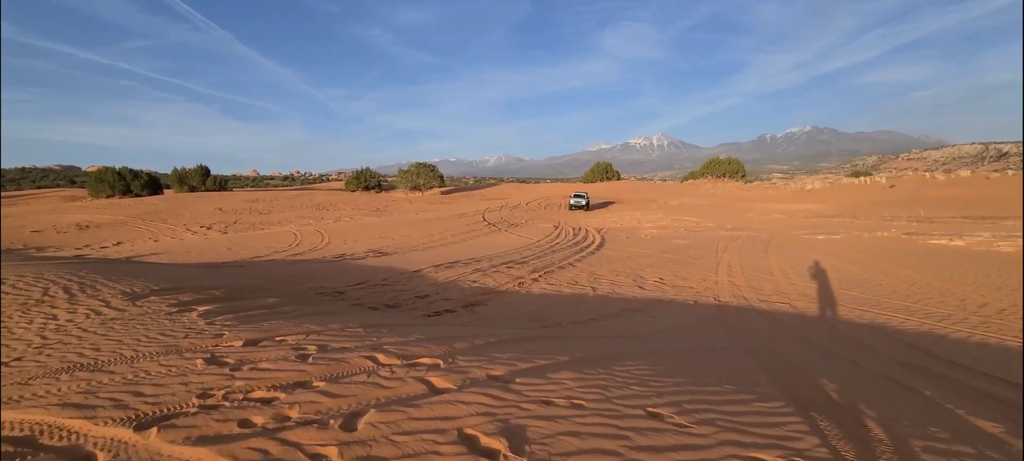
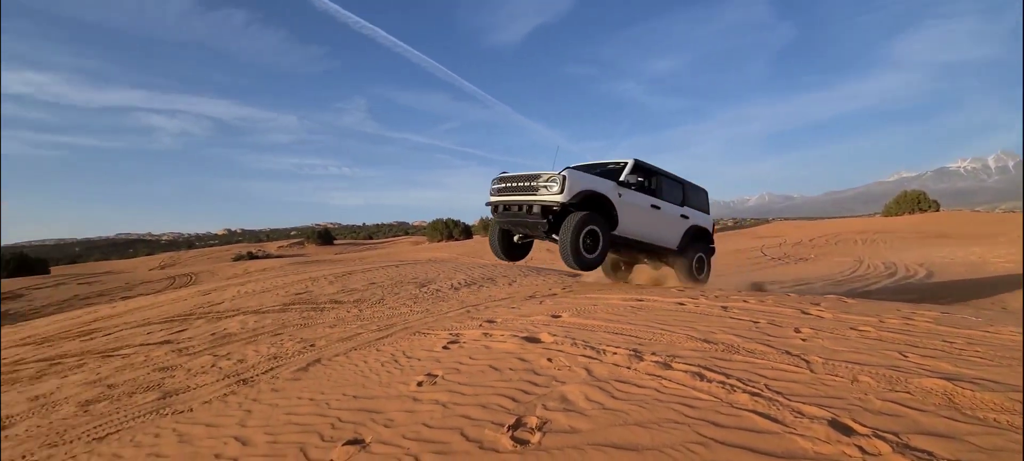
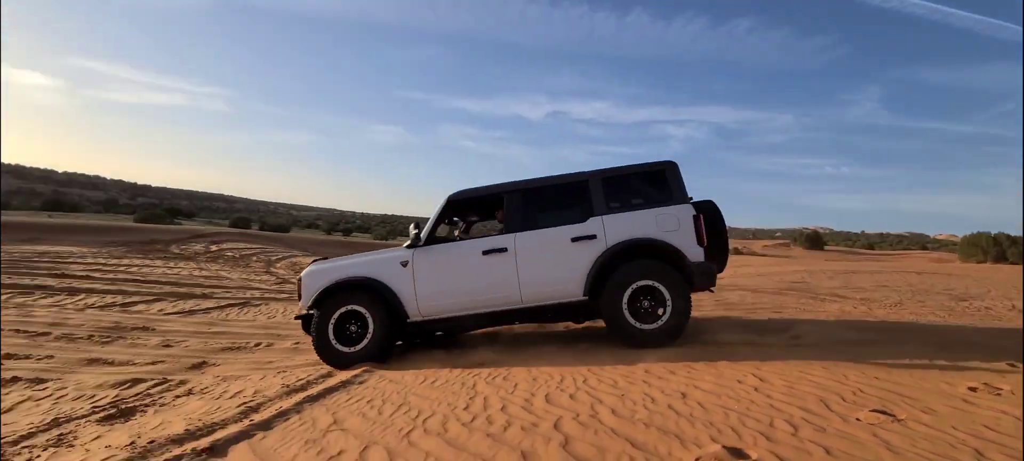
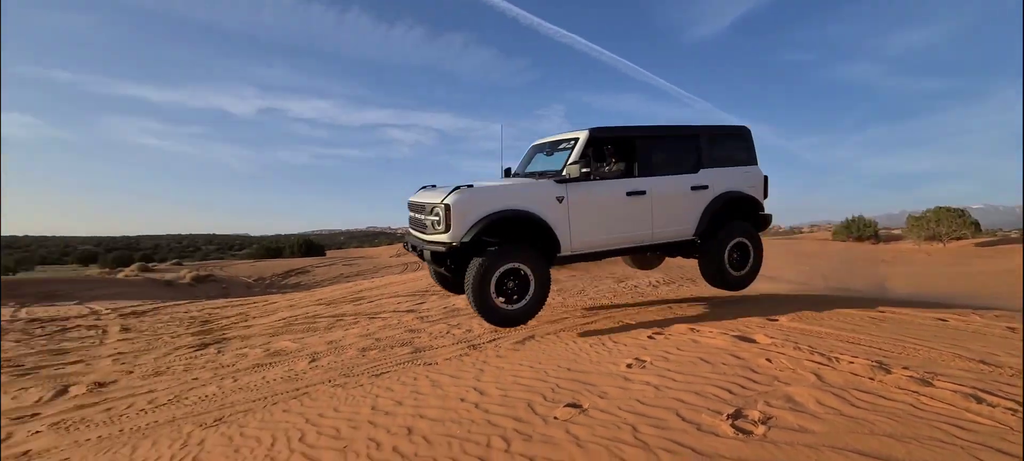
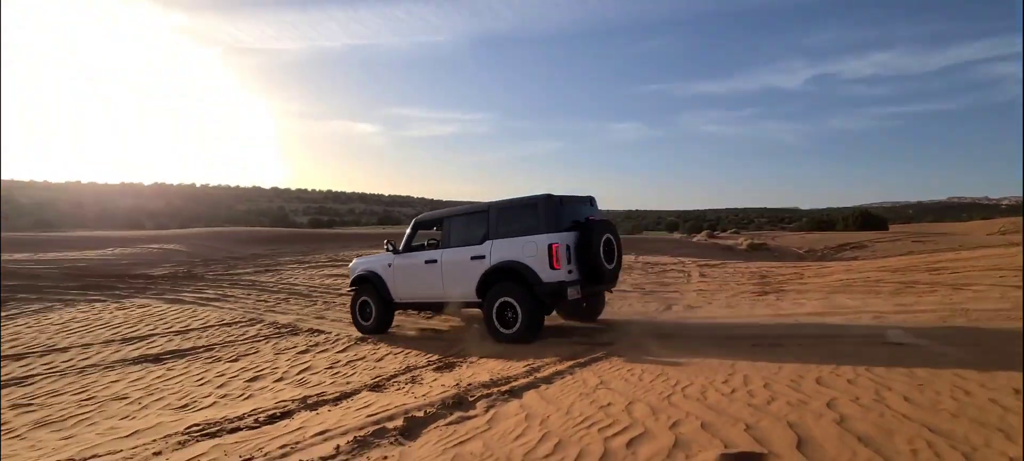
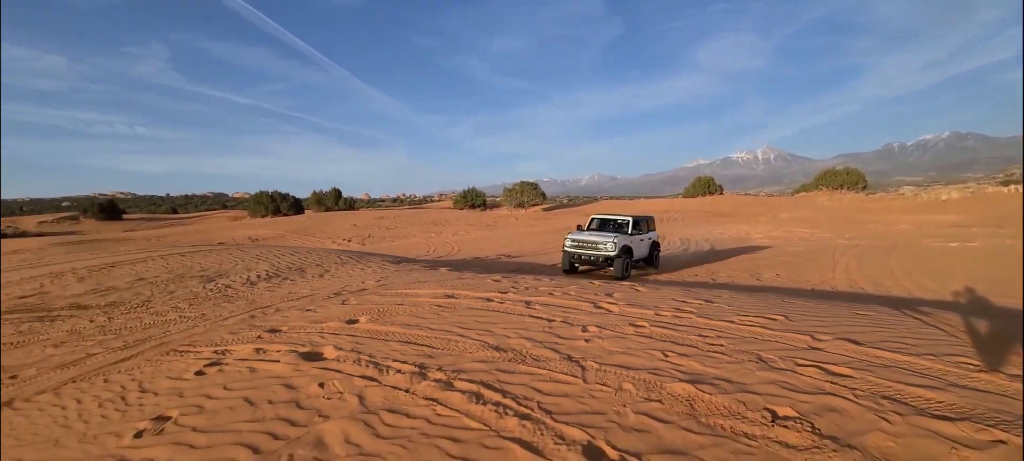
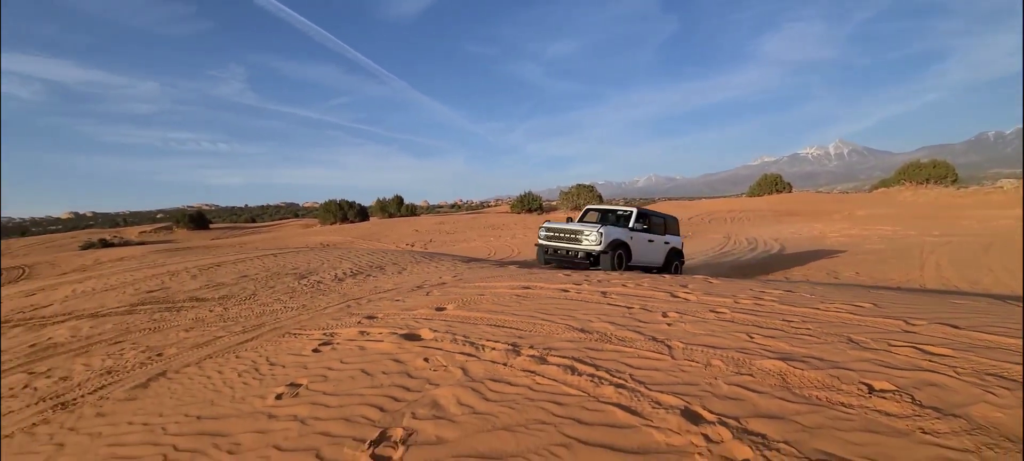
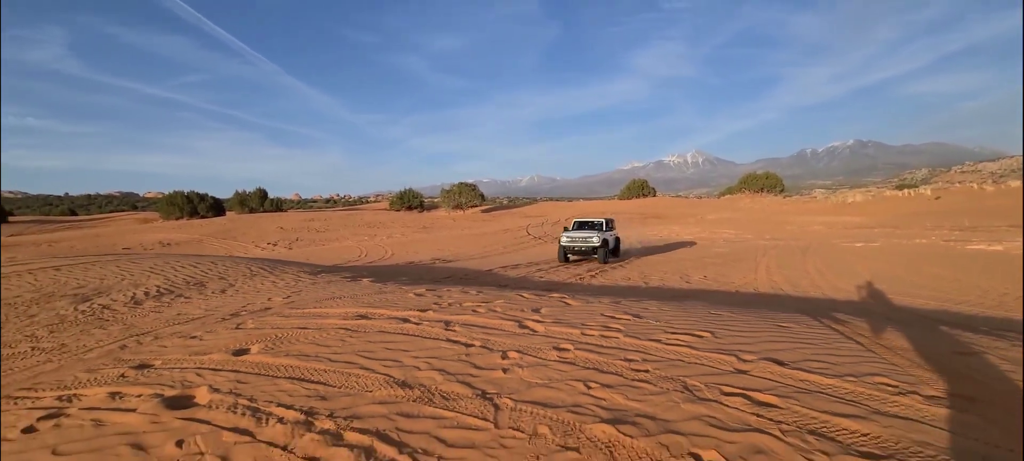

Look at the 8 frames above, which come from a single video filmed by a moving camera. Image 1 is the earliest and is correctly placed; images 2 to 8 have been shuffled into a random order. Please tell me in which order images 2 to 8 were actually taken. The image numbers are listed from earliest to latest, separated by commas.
8, 6, 7, 2, 4, 3, 5
